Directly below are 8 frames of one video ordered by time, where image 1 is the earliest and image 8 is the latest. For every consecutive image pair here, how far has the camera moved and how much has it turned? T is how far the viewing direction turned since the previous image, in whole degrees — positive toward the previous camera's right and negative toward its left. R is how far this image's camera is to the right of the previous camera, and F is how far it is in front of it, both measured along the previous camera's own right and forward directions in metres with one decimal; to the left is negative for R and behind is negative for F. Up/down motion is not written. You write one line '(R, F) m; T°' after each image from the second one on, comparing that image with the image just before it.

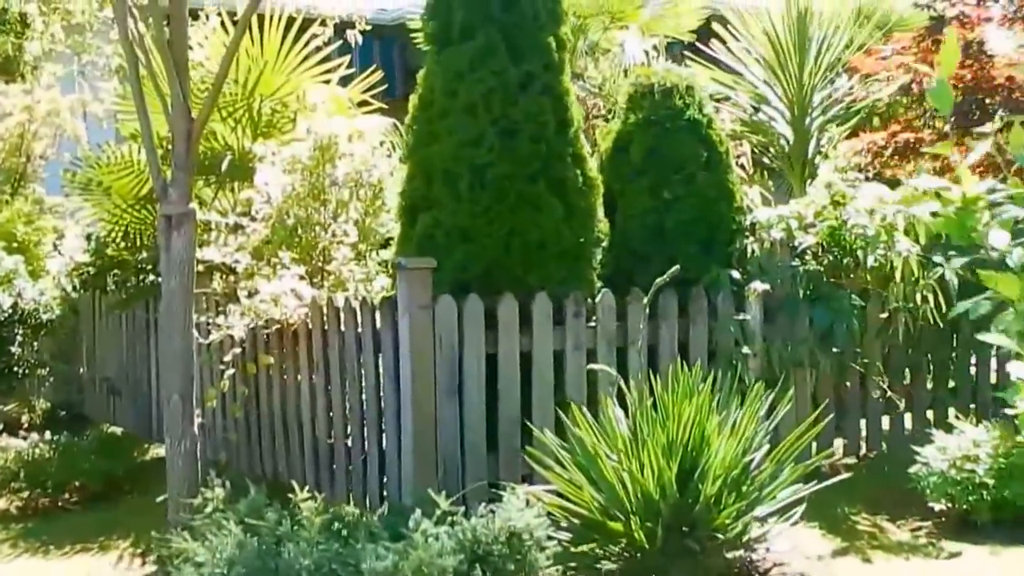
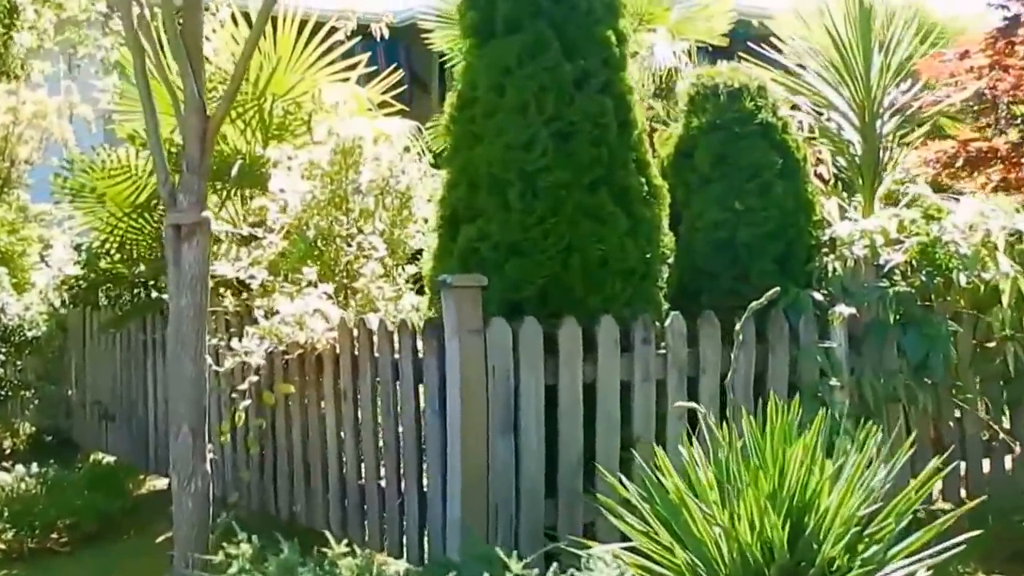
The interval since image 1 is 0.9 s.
(-0.2, +0.6) m; +1°
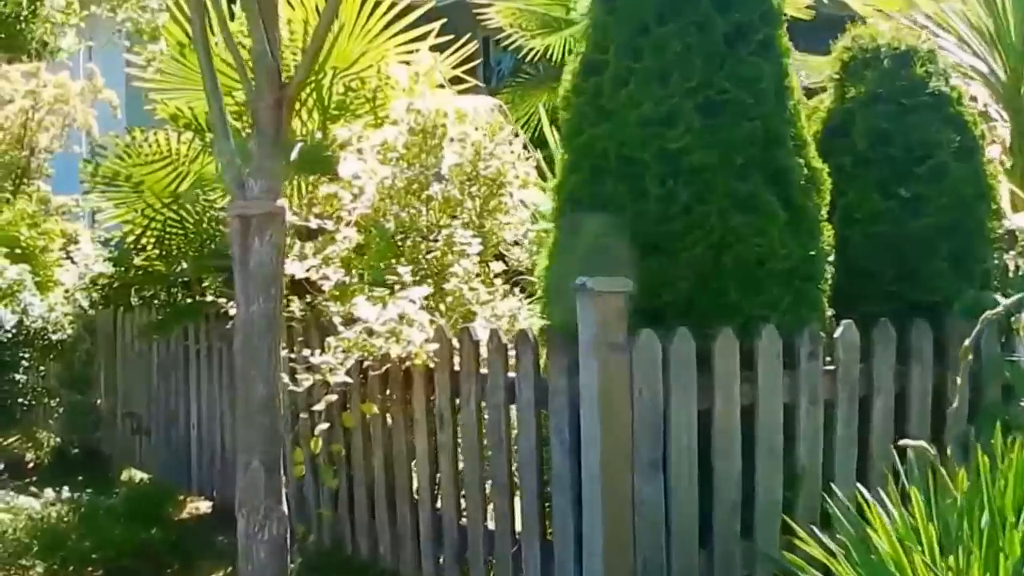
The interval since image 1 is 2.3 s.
(-0.3, +0.7) m; 0°
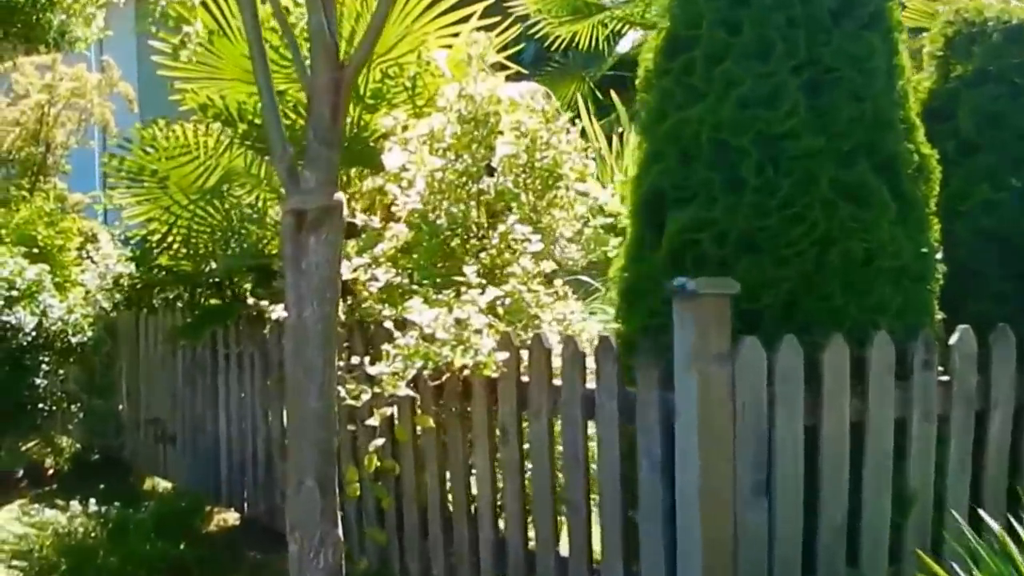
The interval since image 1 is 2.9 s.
(-0.1, +0.3) m; 0°
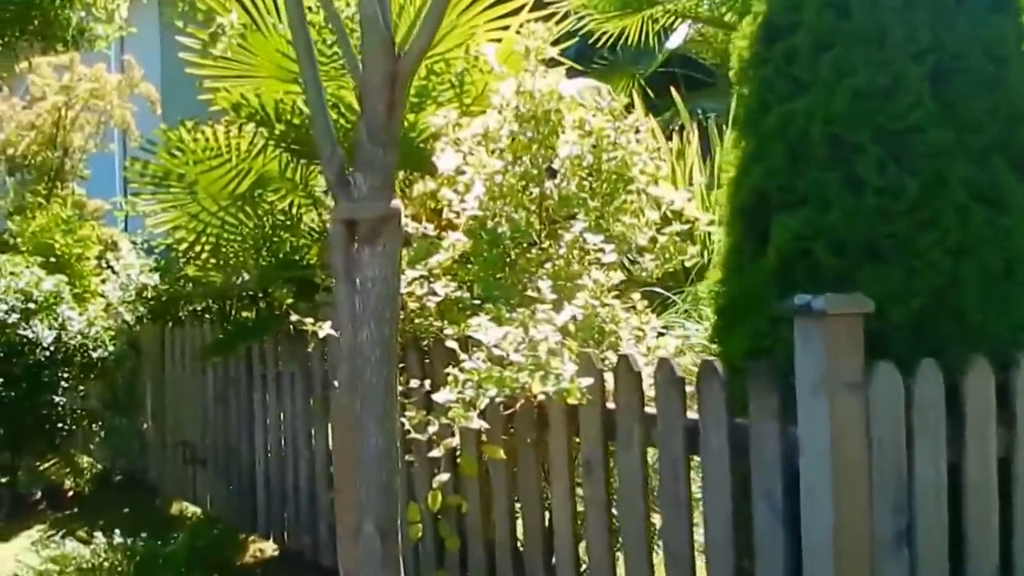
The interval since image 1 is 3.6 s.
(-0.1, +0.4) m; 0°
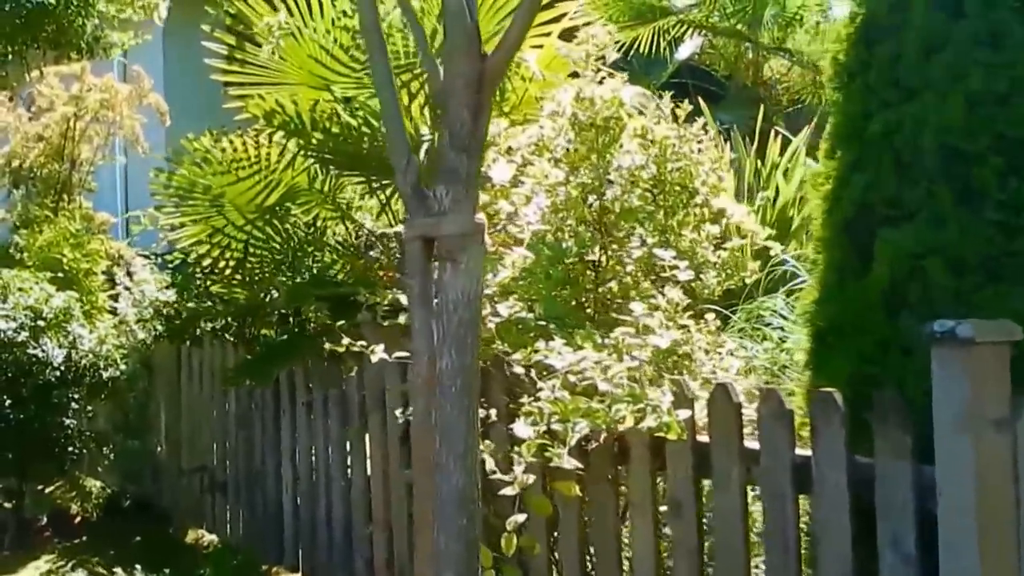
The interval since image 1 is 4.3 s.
(-0.2, +0.2) m; 0°
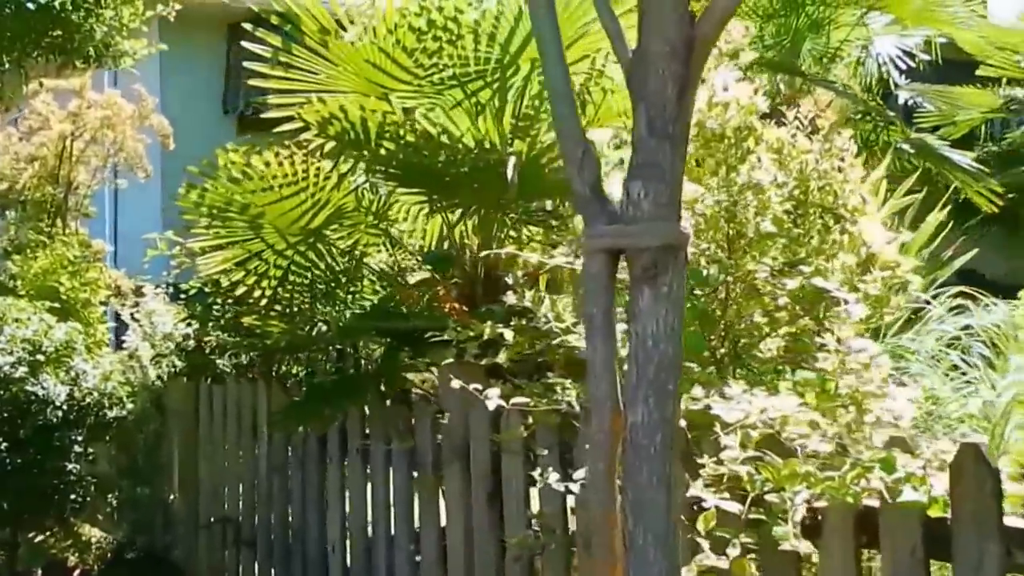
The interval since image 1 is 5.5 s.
(-0.3, +0.6) m; +1°
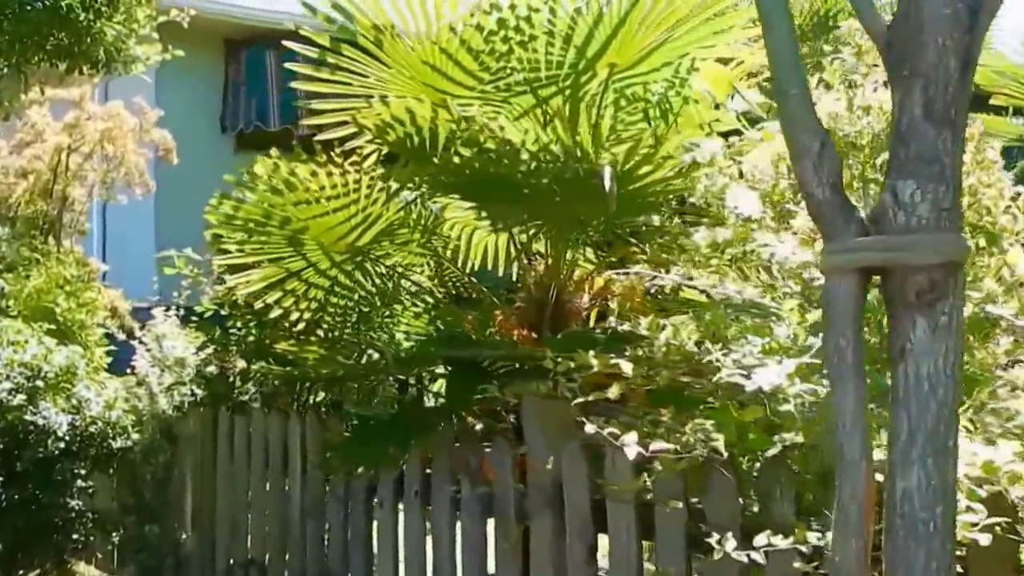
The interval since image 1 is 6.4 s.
(-0.3, +0.4) m; +1°
